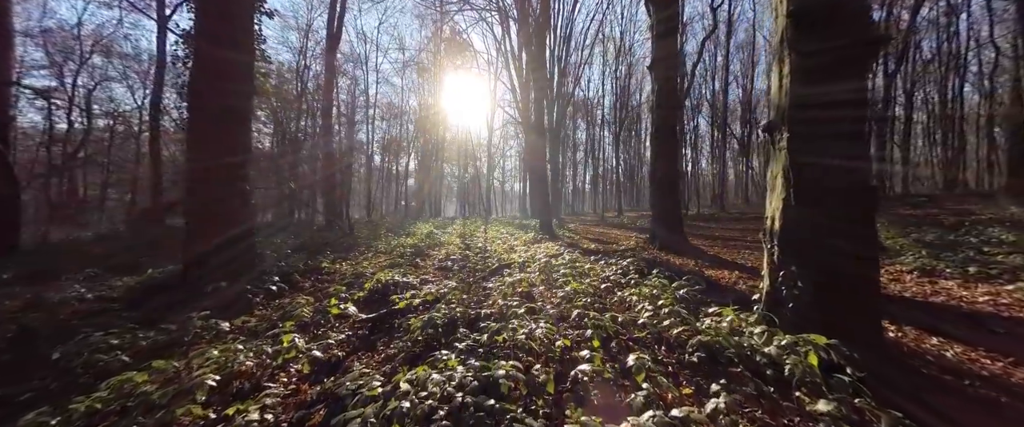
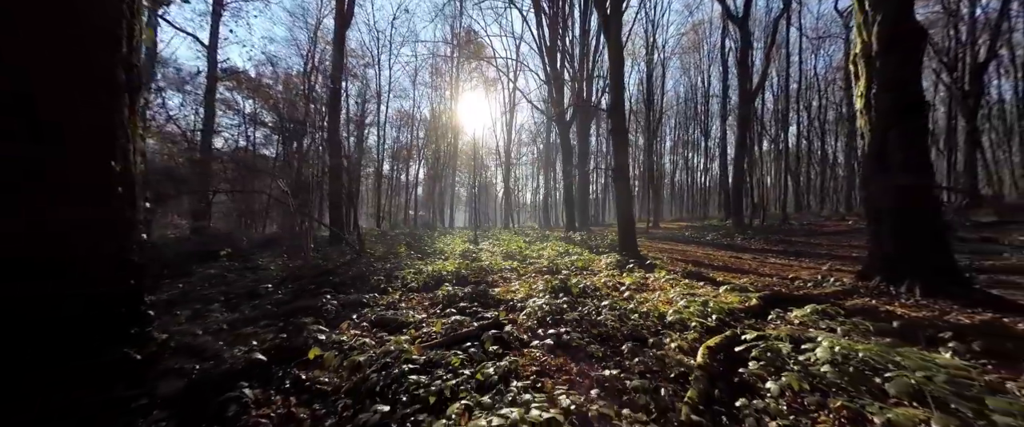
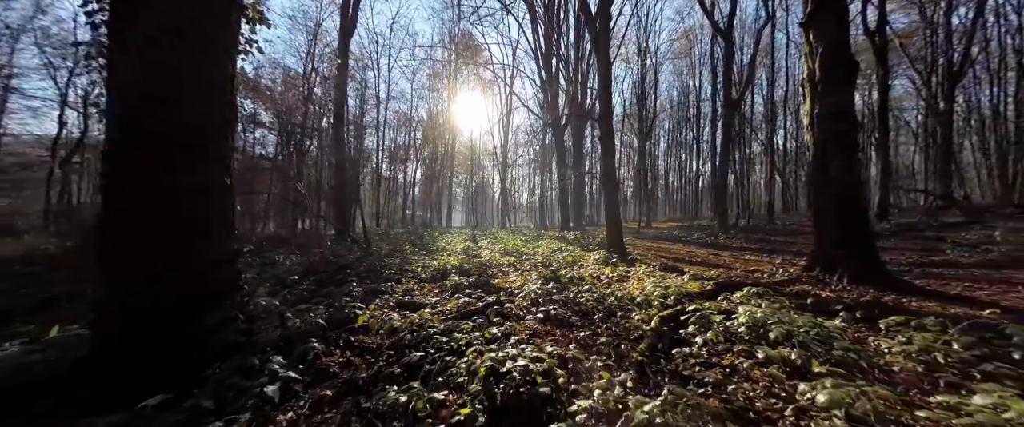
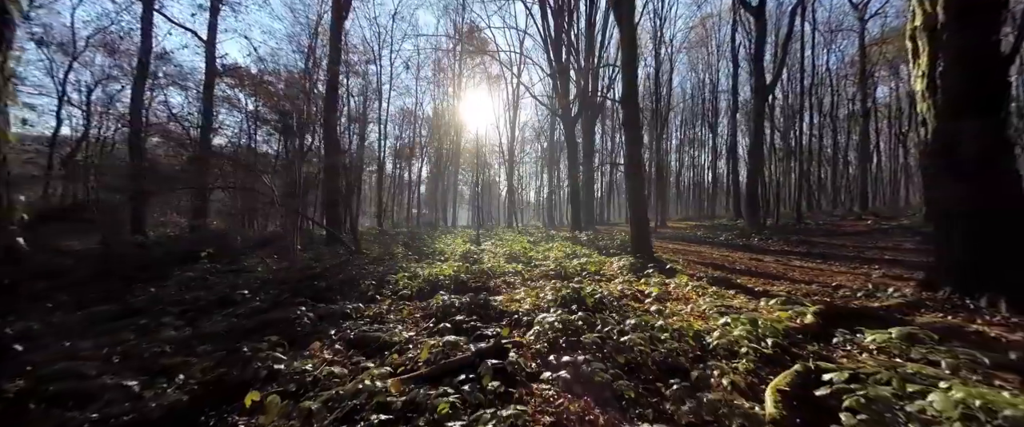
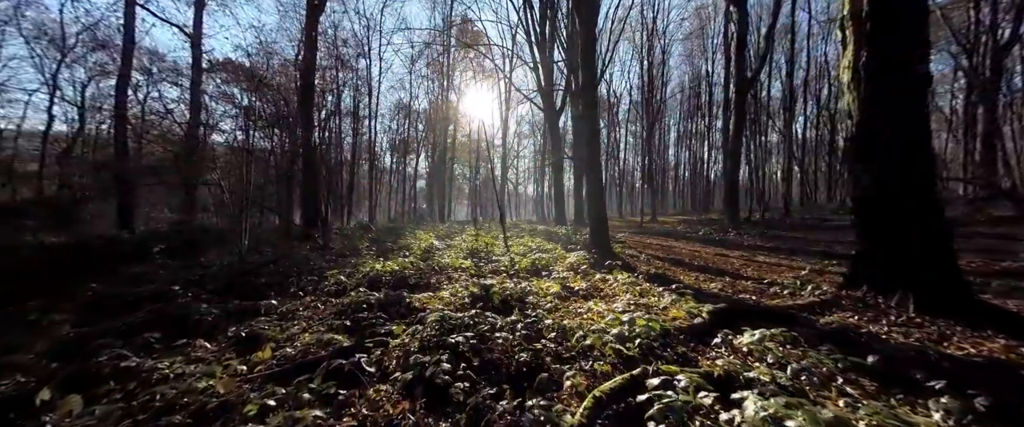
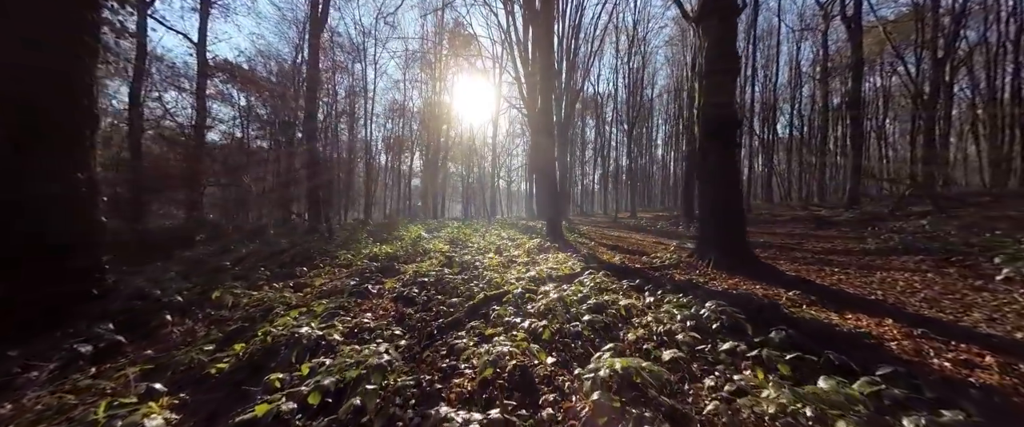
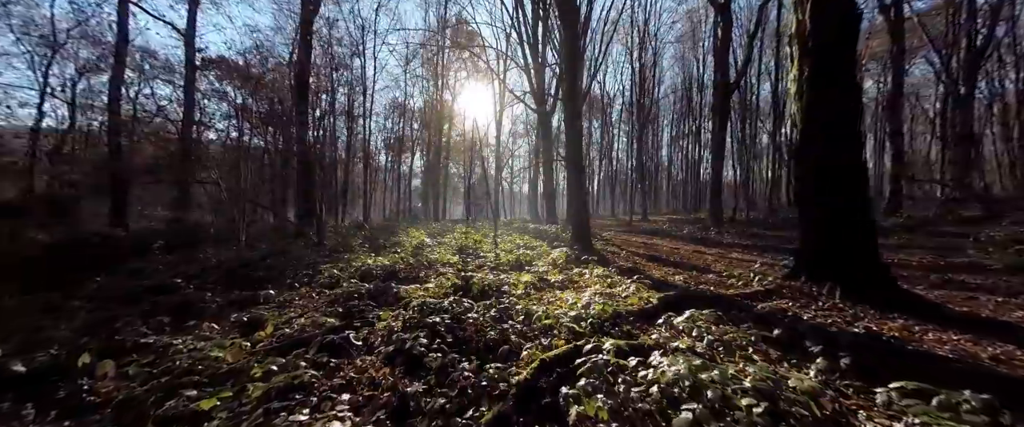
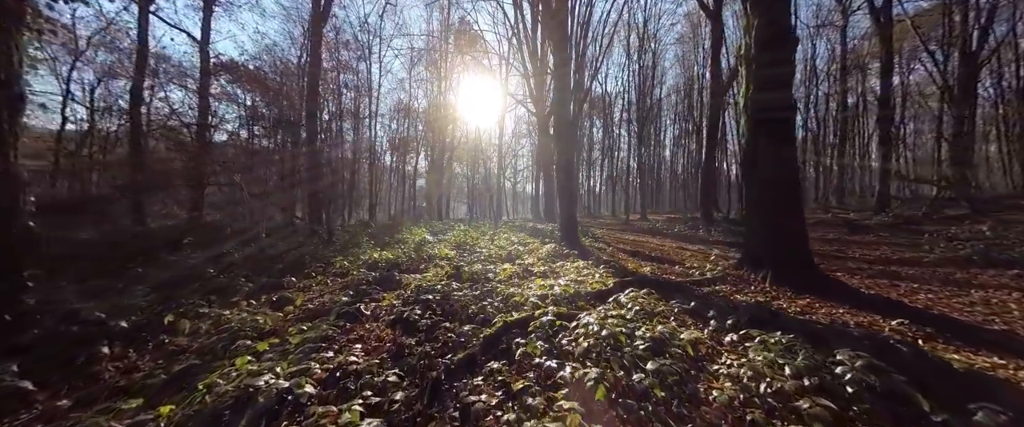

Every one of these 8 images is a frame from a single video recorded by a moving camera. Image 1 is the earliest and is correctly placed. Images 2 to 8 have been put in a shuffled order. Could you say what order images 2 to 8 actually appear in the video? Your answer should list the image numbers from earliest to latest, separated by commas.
6, 8, 7, 5, 4, 2, 3
